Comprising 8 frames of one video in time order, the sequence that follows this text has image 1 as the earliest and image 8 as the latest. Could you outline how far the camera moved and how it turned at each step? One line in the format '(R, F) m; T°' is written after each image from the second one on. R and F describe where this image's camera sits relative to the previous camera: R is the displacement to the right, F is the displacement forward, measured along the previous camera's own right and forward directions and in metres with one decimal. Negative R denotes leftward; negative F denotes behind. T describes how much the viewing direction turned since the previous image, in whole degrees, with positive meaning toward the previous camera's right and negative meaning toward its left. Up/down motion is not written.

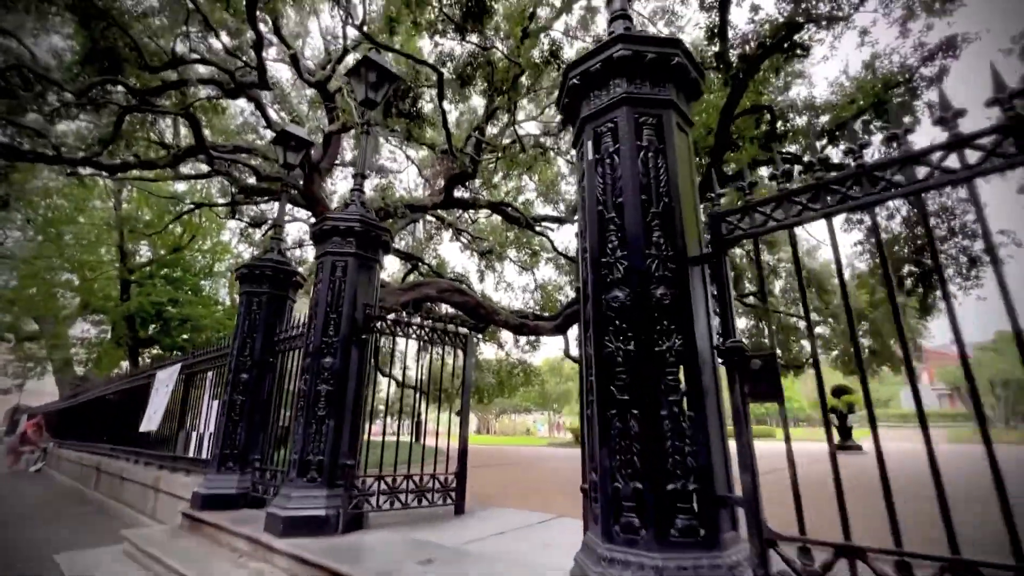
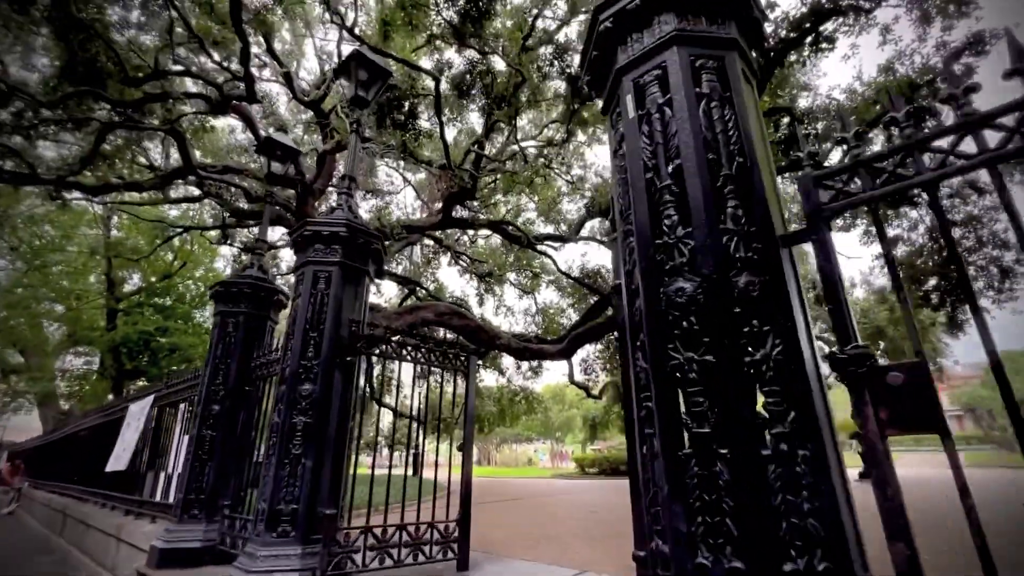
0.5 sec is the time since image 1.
(-0.1, +0.4) m; 0°
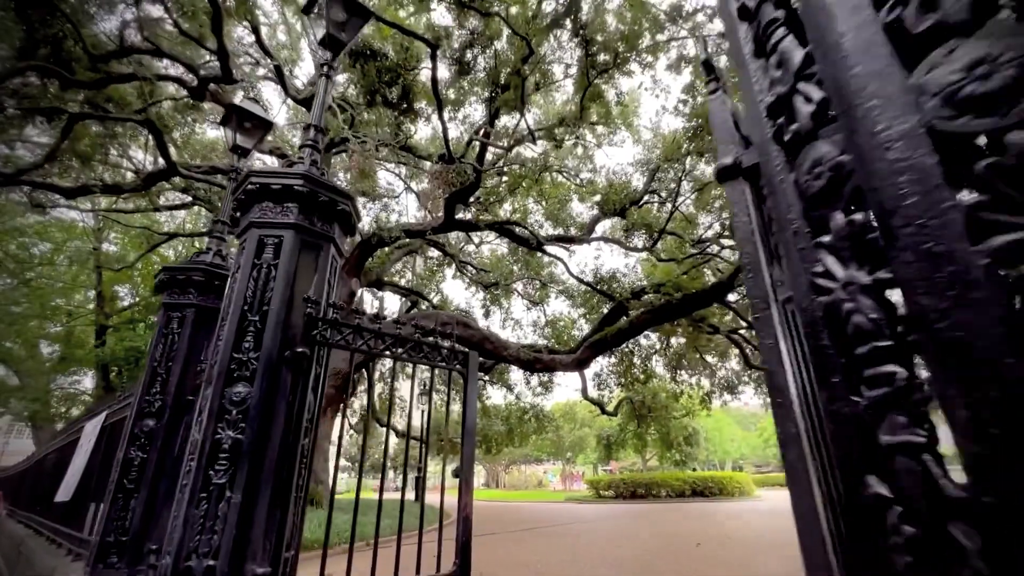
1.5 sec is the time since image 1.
(0.0, +0.7) m; -1°
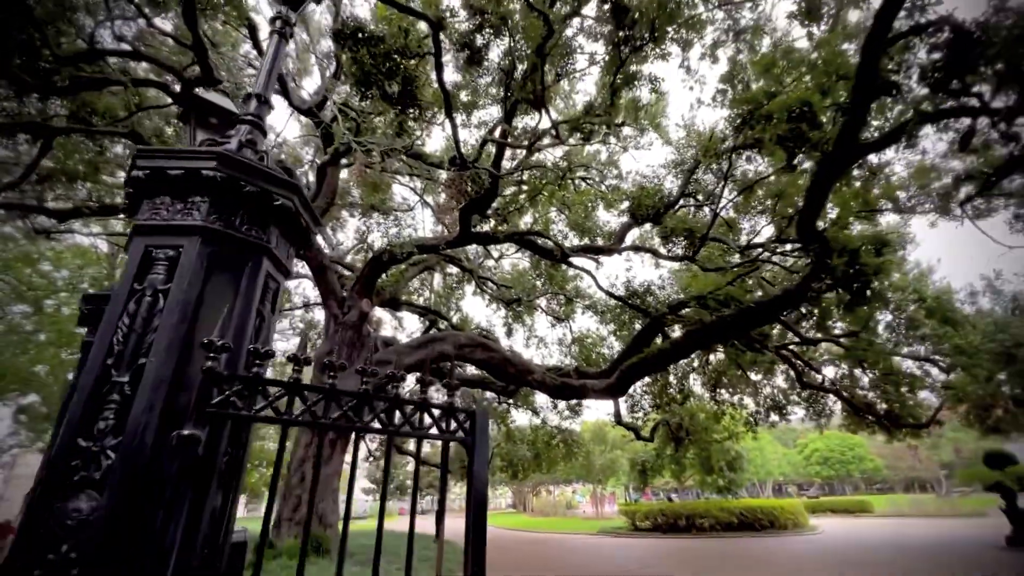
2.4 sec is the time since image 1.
(0.0, +0.7) m; -3°
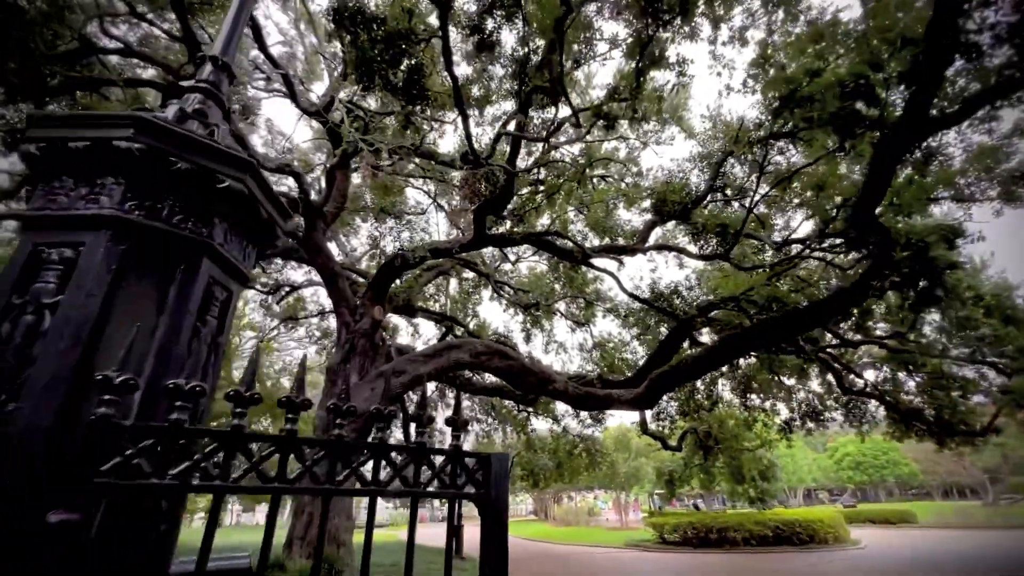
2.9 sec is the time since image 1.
(0.0, +0.4) m; -2°
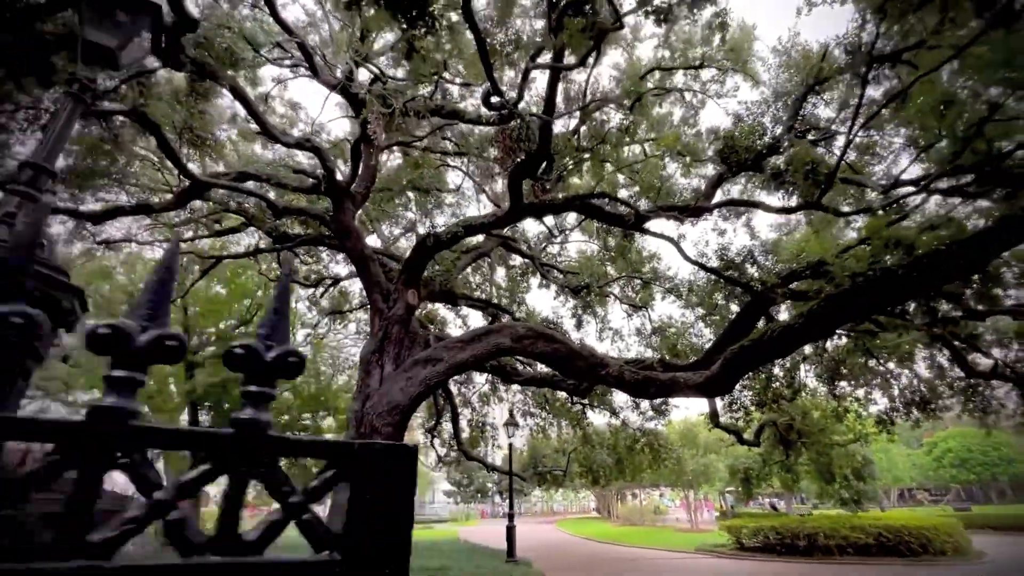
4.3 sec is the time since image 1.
(+0.1, +0.8) m; -7°
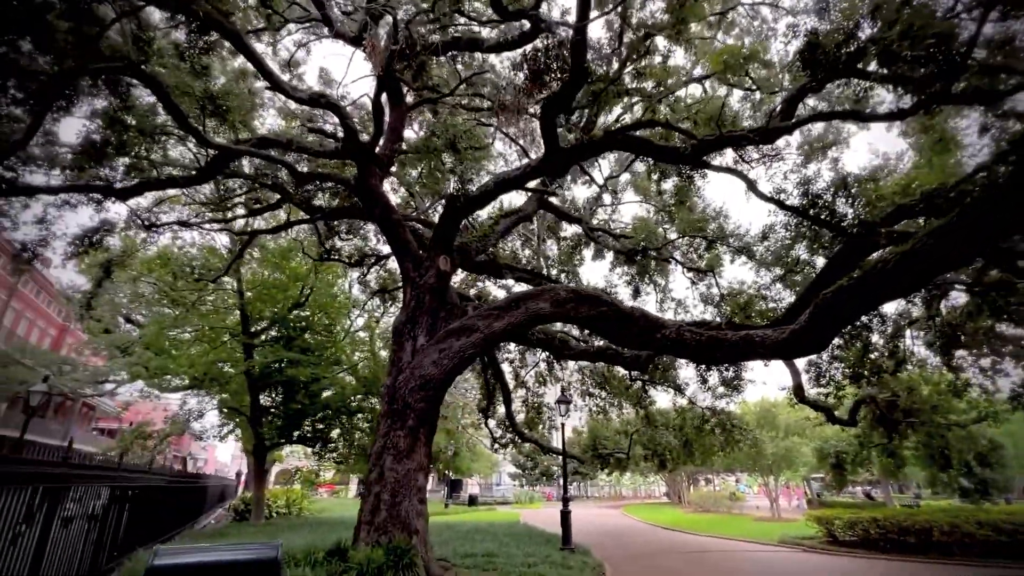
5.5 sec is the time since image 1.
(+0.3, +0.7) m; -8°
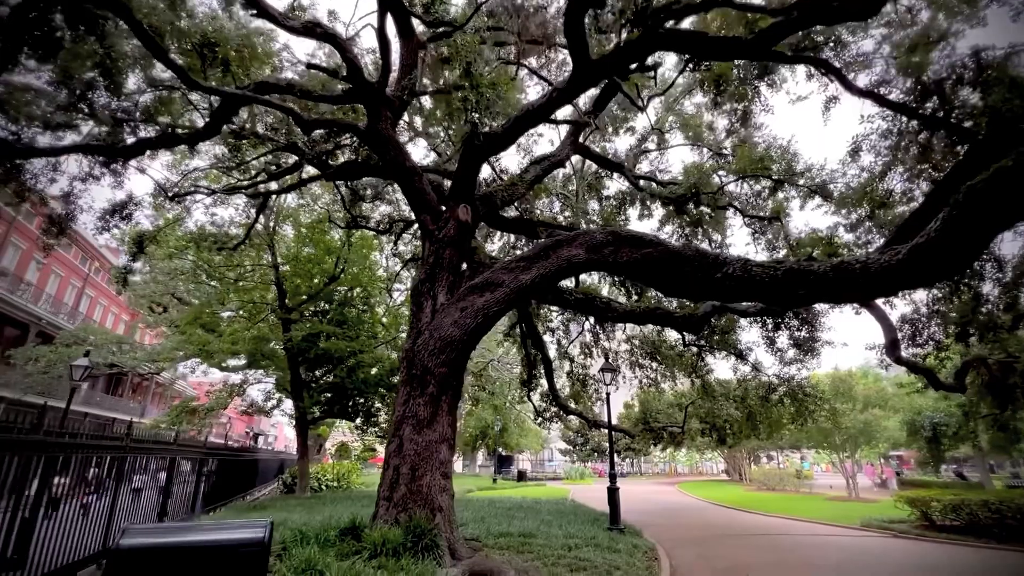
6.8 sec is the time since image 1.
(+0.2, +0.8) m; -6°
